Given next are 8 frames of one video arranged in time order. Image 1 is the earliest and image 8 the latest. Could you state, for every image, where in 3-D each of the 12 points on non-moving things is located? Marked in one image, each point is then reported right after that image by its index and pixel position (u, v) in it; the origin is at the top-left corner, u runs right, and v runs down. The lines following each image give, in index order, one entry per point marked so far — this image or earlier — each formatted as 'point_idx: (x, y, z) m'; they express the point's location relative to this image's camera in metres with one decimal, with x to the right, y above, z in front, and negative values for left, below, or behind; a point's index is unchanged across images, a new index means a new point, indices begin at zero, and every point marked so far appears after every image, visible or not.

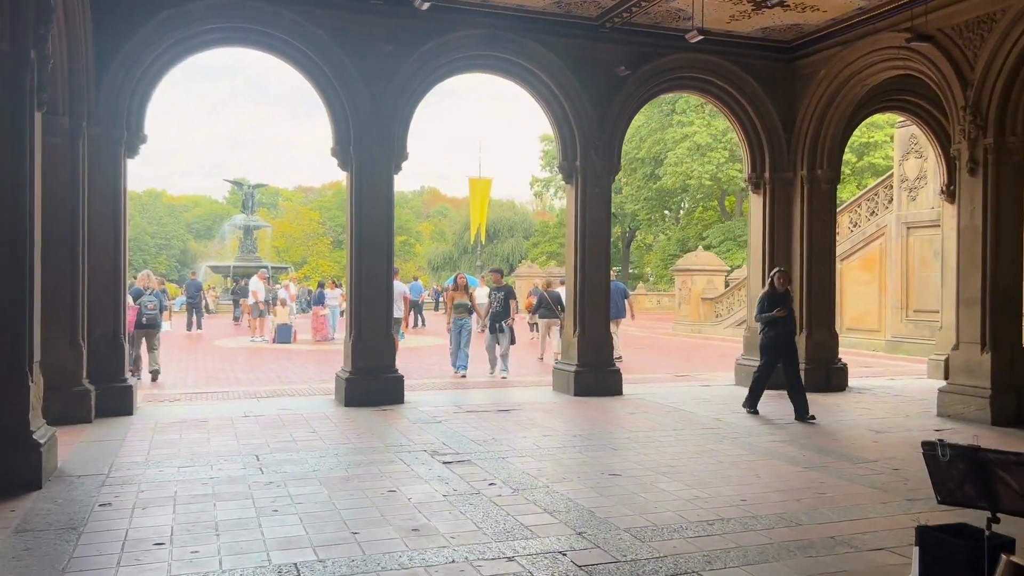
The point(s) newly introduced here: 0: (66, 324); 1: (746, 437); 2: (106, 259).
0: (-4.2, -0.3, +7.7) m
1: (+2.1, -1.3, +7.3) m
2: (-4.0, +0.3, +8.1) m
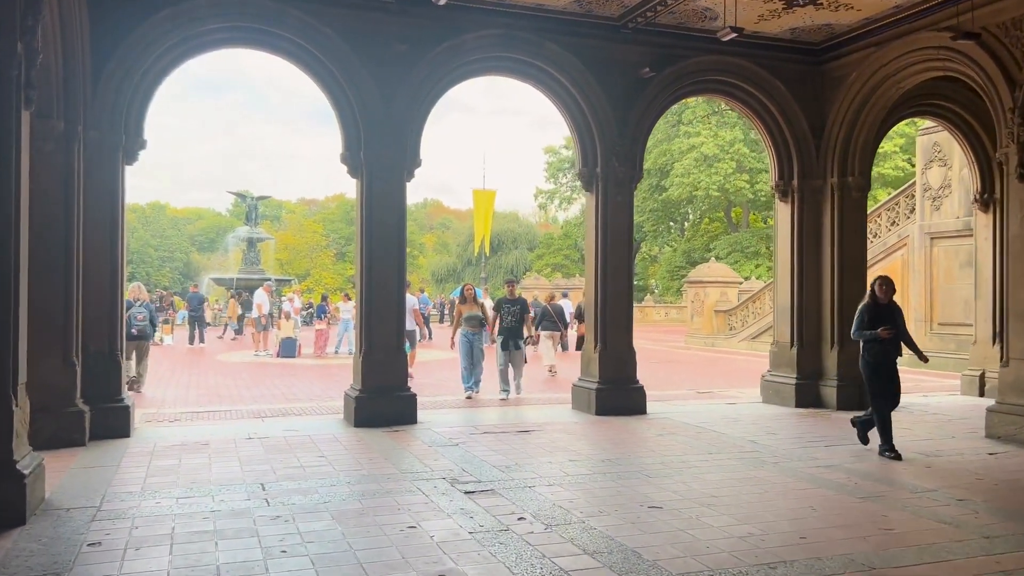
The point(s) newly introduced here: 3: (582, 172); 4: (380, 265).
0: (-4.0, -0.5, +7.3) m
1: (+2.3, -1.4, +6.8) m
2: (-3.9, +0.2, +7.7) m
3: (+0.8, +1.4, +9.5) m
4: (-1.4, +0.2, +8.7) m
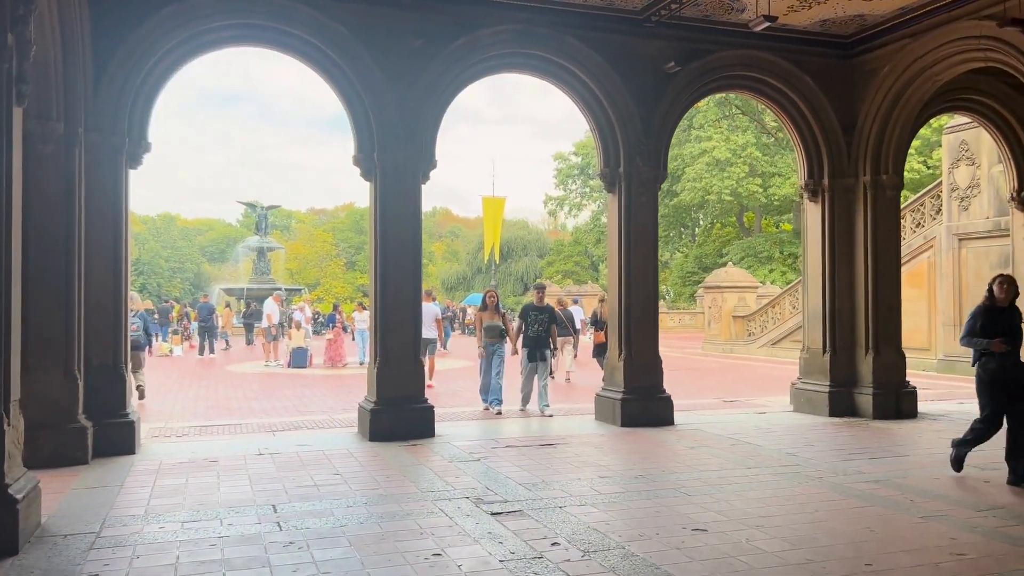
0: (-3.8, -0.5, +6.9) m
1: (+2.5, -1.5, +6.3) m
2: (-3.6, +0.1, +7.3) m
3: (+1.0, +1.3, +9.1) m
4: (-1.2, +0.2, +8.3) m
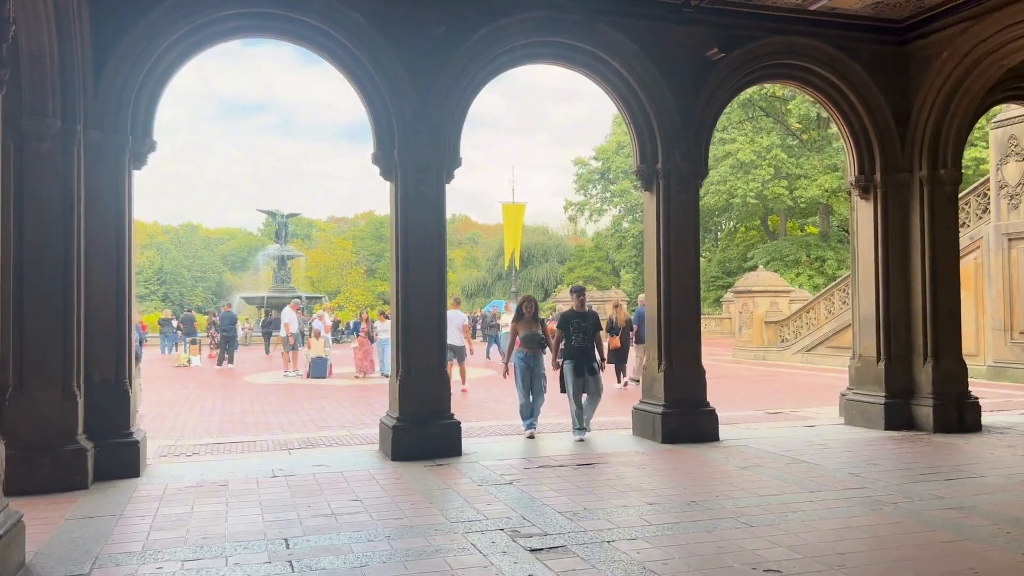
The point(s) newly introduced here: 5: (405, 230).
0: (-3.6, -0.6, +6.4) m
1: (+2.7, -1.5, +5.6) m
2: (-3.4, 0.0, +6.8) m
3: (+1.3, +1.2, +8.5) m
4: (-0.9, +0.1, +7.7) m
5: (-1.0, +0.5, +7.7) m
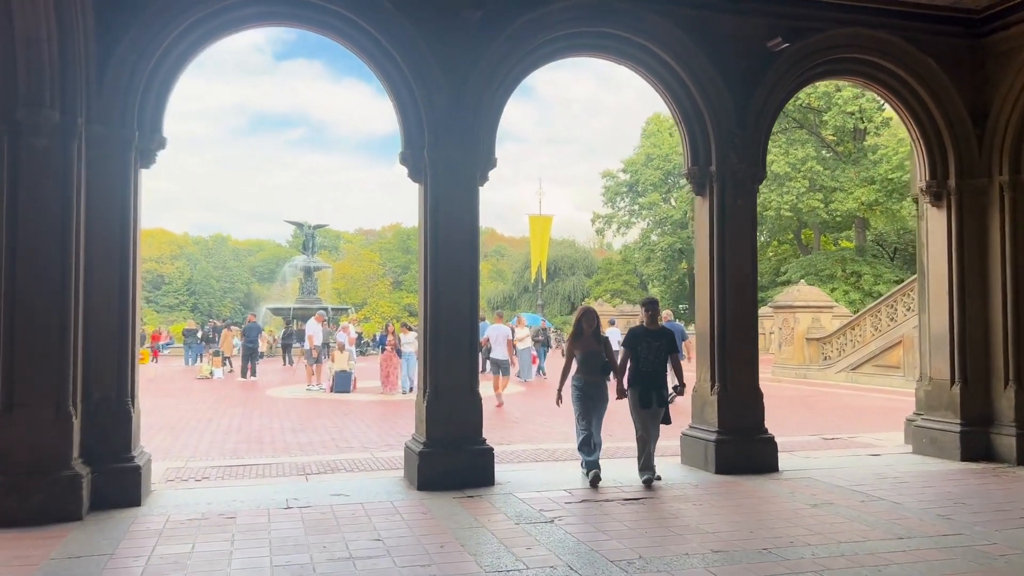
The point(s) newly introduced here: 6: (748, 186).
0: (-3.3, -0.7, +5.8) m
1: (+3.0, -1.6, +4.8) m
2: (-3.1, -0.1, +6.2) m
3: (+1.7, +1.1, +7.8) m
4: (-0.6, 0.0, +7.1) m
5: (-0.7, +0.4, +7.0) m
6: (+2.2, +1.0, +7.7) m
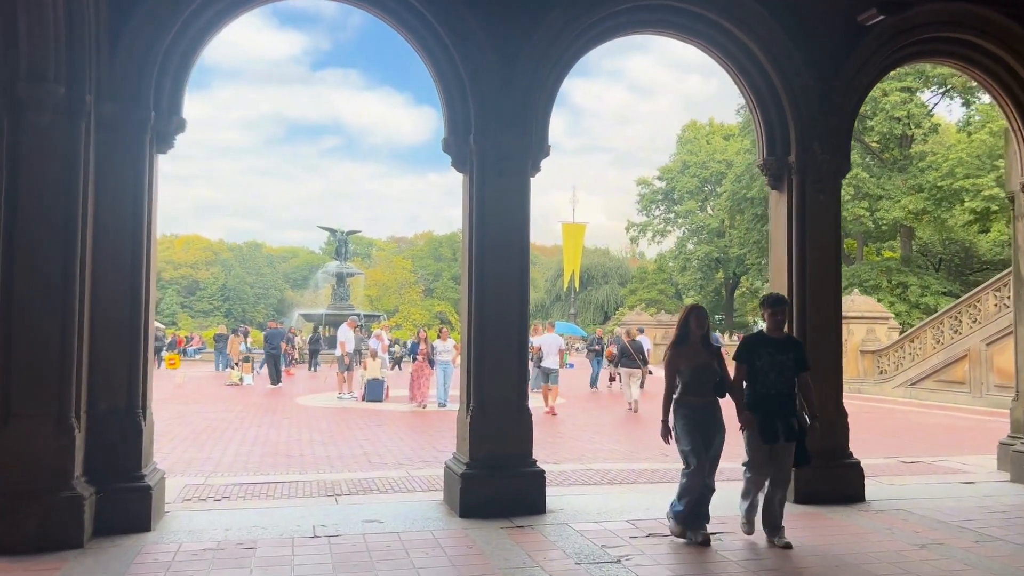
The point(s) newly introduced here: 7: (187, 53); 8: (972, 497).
0: (-2.9, -0.7, +5.1) m
1: (+3.3, -1.6, +3.9) m
2: (-2.7, -0.1, +5.5) m
3: (+2.2, +1.1, +6.9) m
4: (-0.1, 0.0, +6.3) m
5: (-0.2, +0.4, +6.3) m
6: (+2.7, +0.9, +6.9) m
7: (-2.3, +1.7, +5.8) m
8: (+3.9, -1.8, +7.0) m
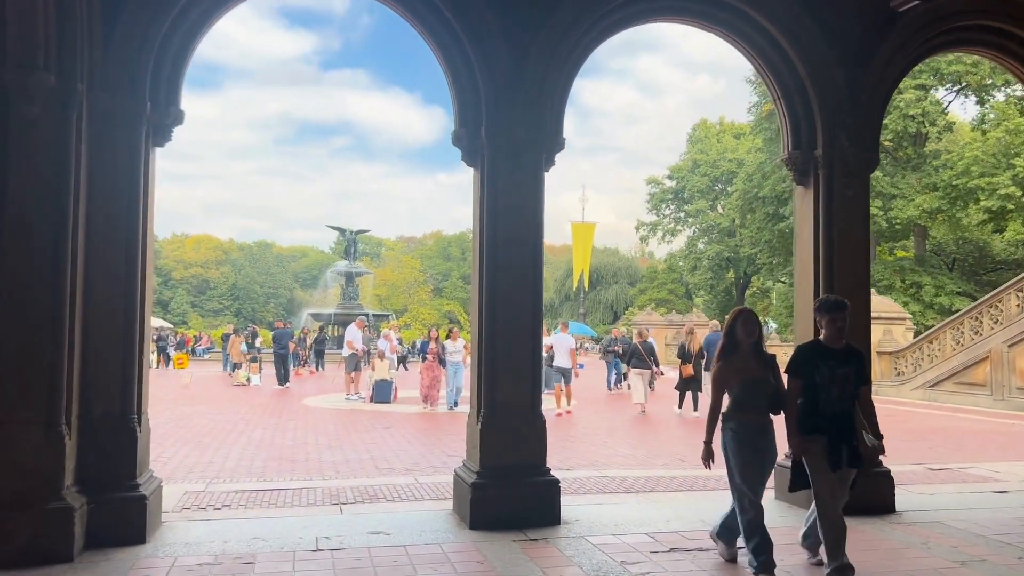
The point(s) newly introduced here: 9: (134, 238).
0: (-2.8, -0.7, +4.9) m
1: (+3.4, -1.6, +3.6) m
2: (-2.6, -0.1, +5.3) m
3: (+2.3, +1.1, +6.6) m
4: (0.0, 0.0, +6.0) m
5: (-0.1, +0.4, +6.0) m
6: (+2.8, +0.9, +6.5) m
7: (-2.2, +1.7, +5.6) m
8: (+4.0, -1.8, +6.6) m
9: (-2.5, +0.3, +5.3) m
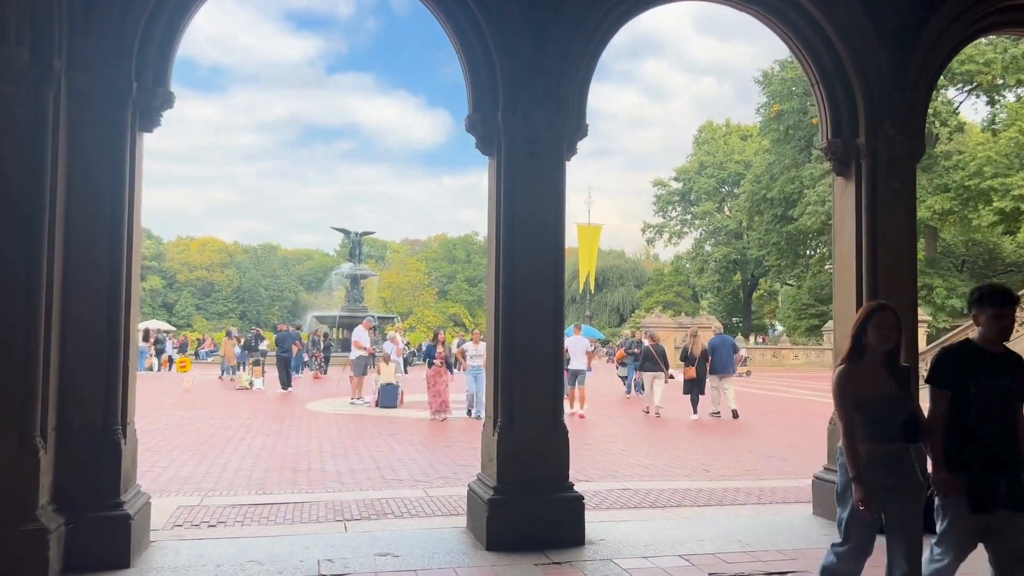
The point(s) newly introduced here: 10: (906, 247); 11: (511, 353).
0: (-2.7, -0.6, +4.4) m
1: (+3.5, -1.6, +3.1) m
2: (-2.5, -0.1, +4.8) m
3: (+2.4, +1.1, +6.1) m
4: (+0.1, 0.0, +5.5) m
5: (0.0, +0.4, +5.5) m
6: (+2.9, +0.9, +6.1) m
7: (-2.1, +1.7, +5.1) m
8: (+4.2, -1.8, +6.1) m
9: (-2.3, +0.3, +4.9) m
10: (+2.9, +0.3, +6.0) m
11: (0.0, -0.4, +5.5) m
